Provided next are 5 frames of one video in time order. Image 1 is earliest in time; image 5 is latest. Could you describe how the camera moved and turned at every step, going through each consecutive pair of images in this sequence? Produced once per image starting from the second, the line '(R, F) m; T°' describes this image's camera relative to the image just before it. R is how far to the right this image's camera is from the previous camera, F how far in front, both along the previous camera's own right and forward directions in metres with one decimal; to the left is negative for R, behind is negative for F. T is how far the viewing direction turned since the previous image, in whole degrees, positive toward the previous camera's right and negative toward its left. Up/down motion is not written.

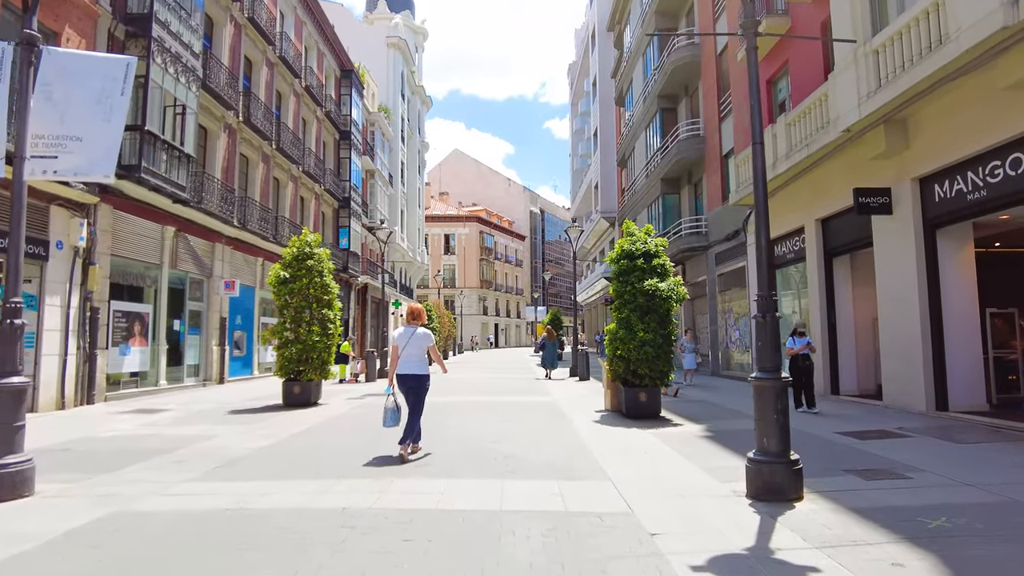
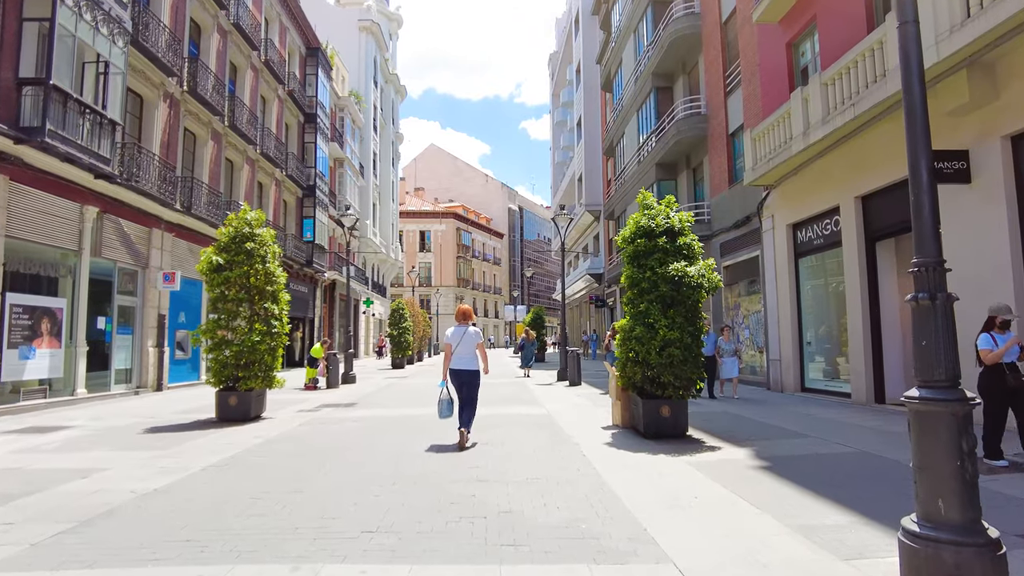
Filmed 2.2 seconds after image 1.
(-0.1, +2.2) m; +2°
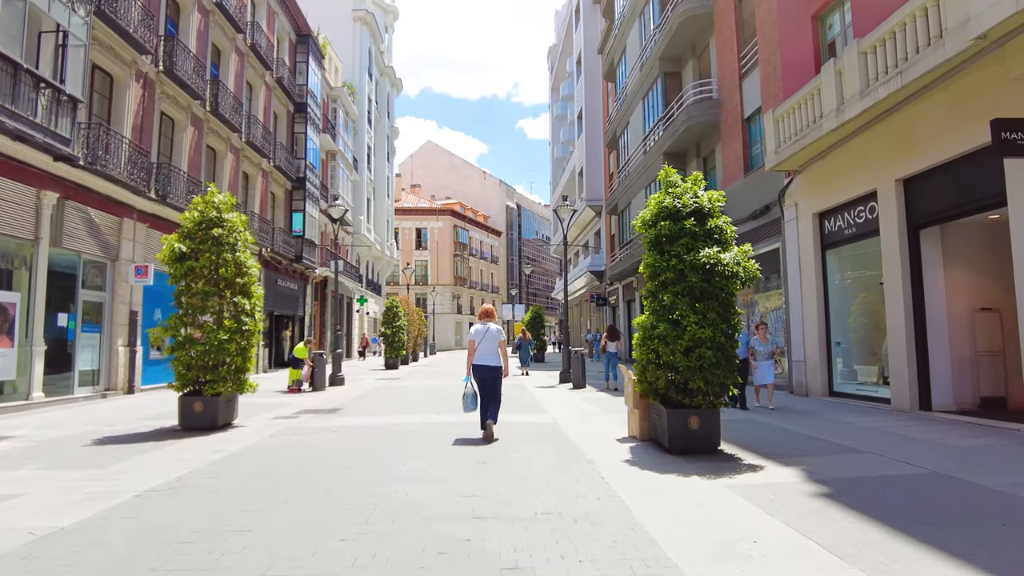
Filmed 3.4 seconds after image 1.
(-0.1, +1.2) m; 0°
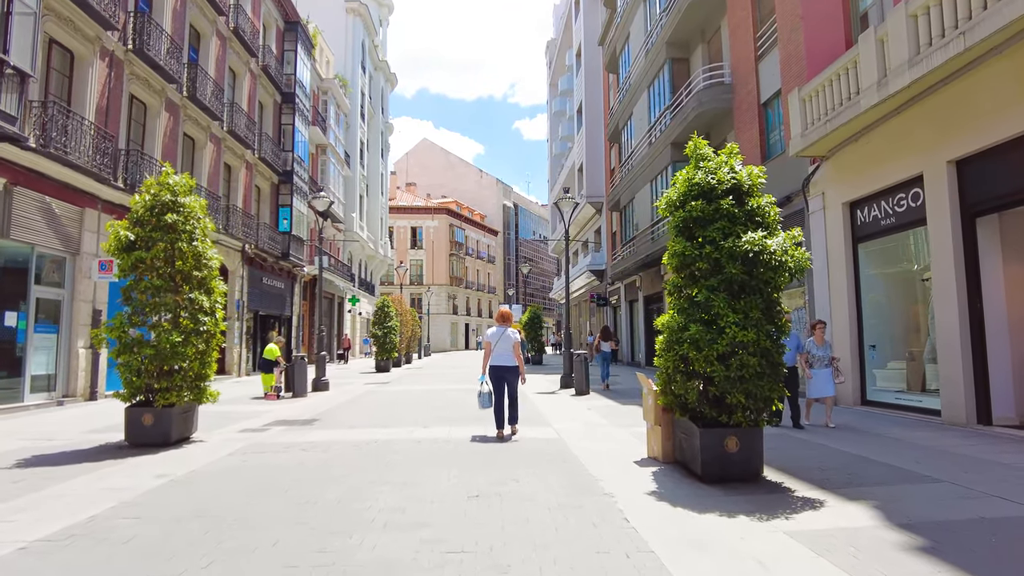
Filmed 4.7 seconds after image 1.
(0.0, +1.2) m; 0°
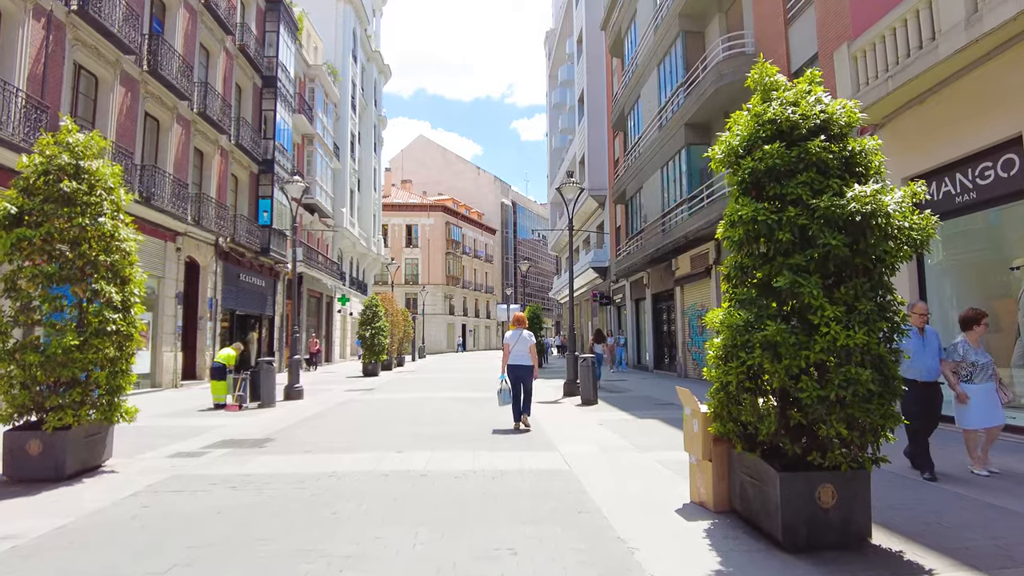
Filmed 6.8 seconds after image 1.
(0.0, +1.8) m; 0°
